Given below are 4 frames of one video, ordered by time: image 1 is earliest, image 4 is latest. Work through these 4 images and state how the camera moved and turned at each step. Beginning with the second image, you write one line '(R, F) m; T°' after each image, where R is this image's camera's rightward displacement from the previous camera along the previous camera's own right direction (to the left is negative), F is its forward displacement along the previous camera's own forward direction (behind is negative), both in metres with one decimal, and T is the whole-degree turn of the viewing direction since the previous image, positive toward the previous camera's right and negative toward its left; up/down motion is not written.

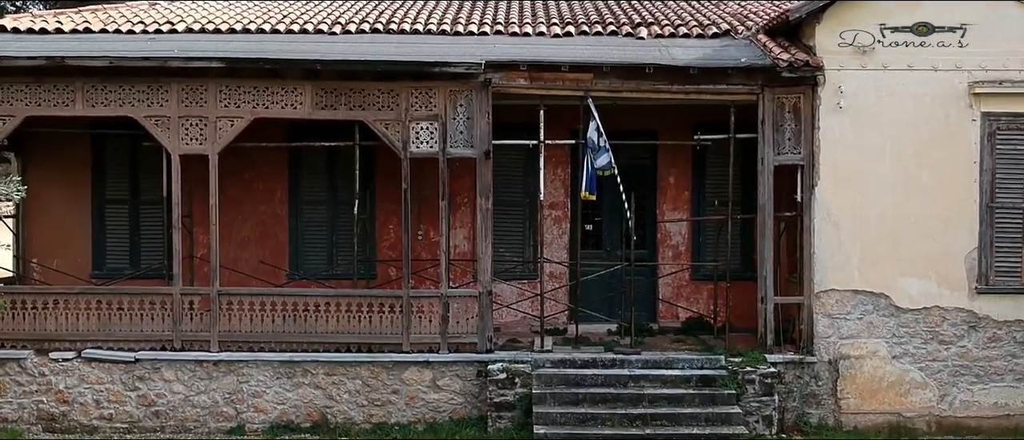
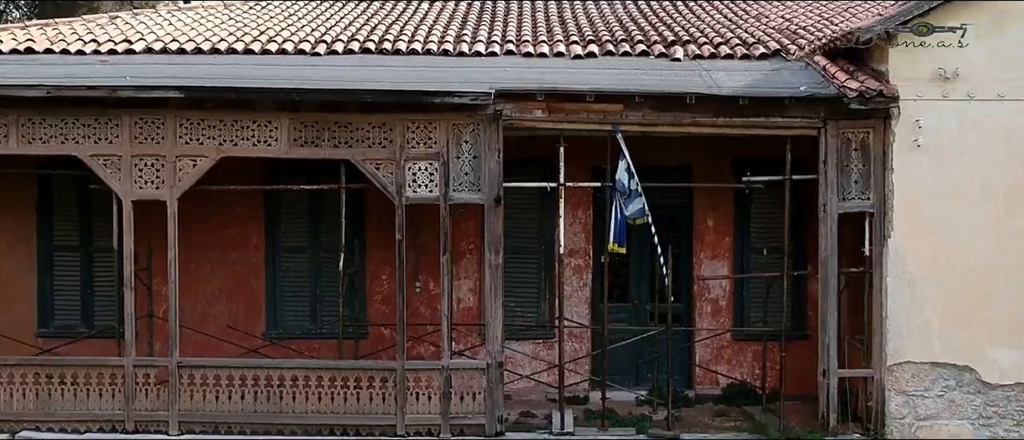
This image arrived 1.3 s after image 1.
(-0.1, +1.4) m; 0°
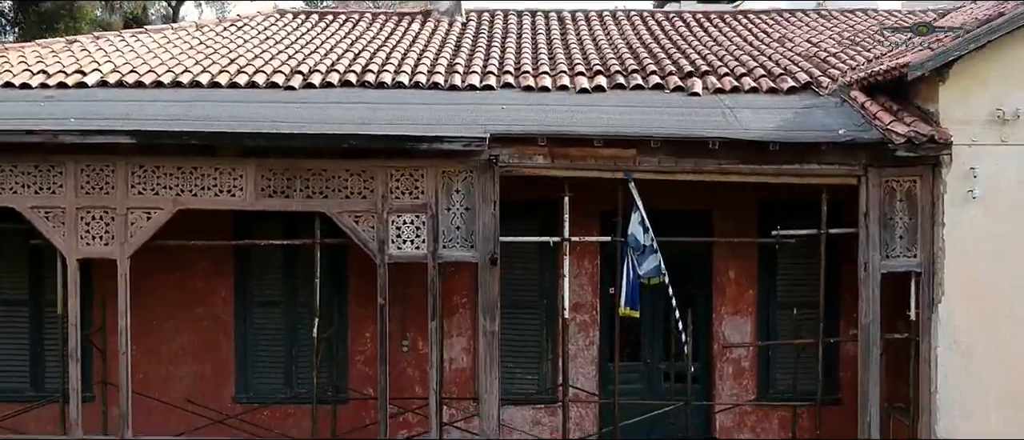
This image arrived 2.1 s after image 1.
(0.0, +0.9) m; 0°
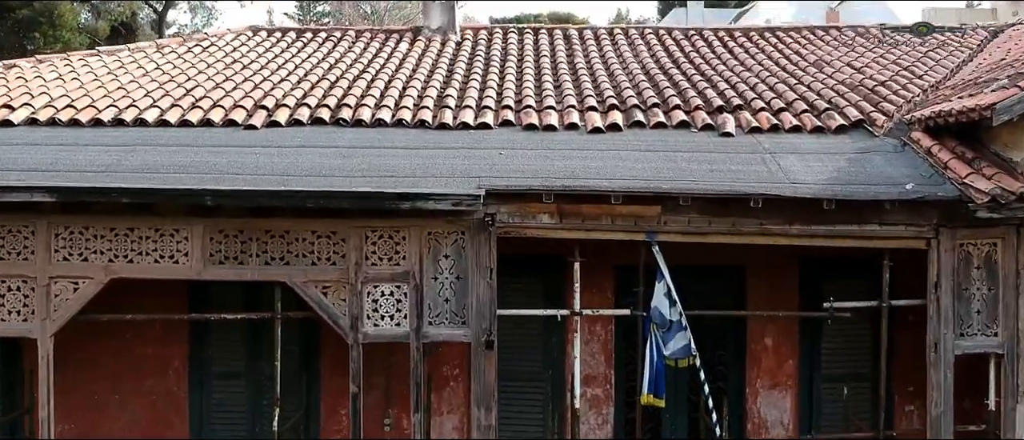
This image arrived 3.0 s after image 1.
(0.0, +1.1) m; 0°
